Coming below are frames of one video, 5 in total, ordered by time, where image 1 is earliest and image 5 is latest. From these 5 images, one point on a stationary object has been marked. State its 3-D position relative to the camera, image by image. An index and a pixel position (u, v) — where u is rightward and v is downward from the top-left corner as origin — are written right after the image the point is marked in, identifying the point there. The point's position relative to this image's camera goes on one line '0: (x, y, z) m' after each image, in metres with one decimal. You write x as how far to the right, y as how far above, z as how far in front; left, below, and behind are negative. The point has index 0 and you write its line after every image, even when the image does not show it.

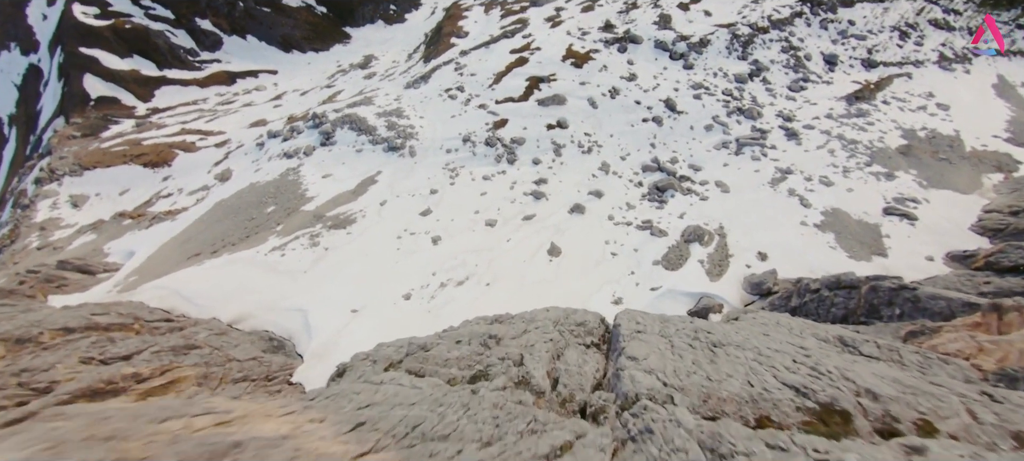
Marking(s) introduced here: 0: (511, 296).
0: (-0.1, -2.4, +14.8) m
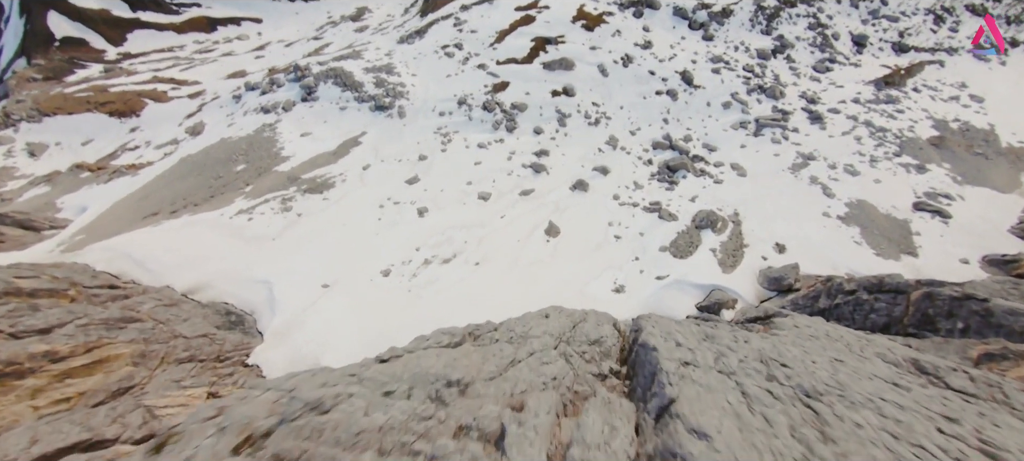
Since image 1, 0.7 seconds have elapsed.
0: (-0.4, -1.6, +13.3) m
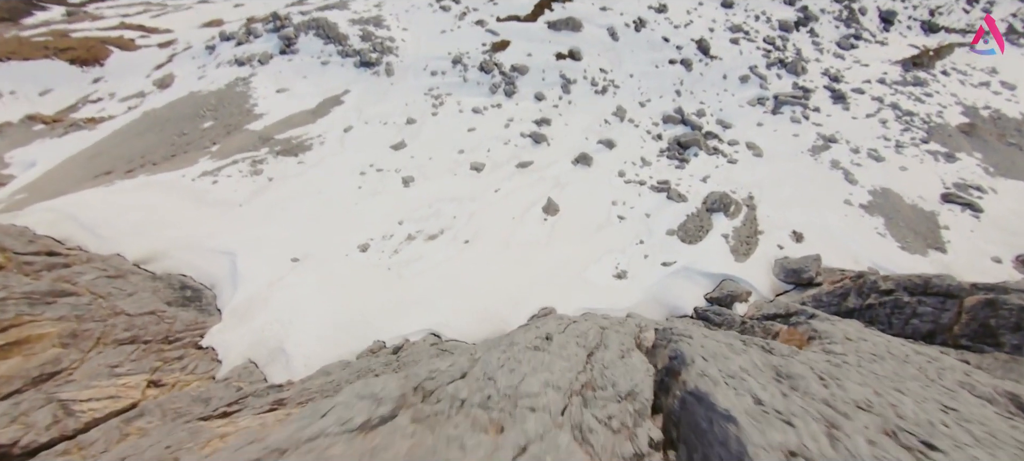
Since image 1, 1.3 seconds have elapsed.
0: (-0.6, -0.8, +12.0) m
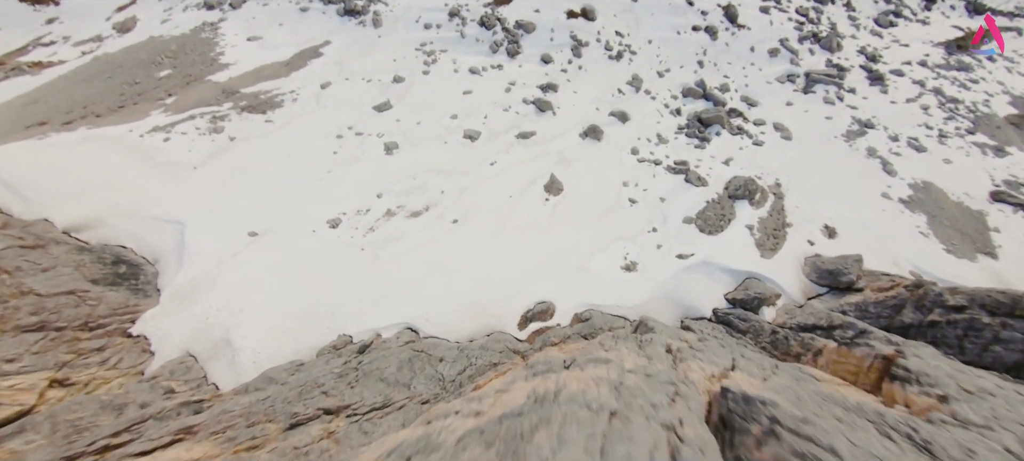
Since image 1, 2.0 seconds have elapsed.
0: (-0.7, -0.3, +10.4) m
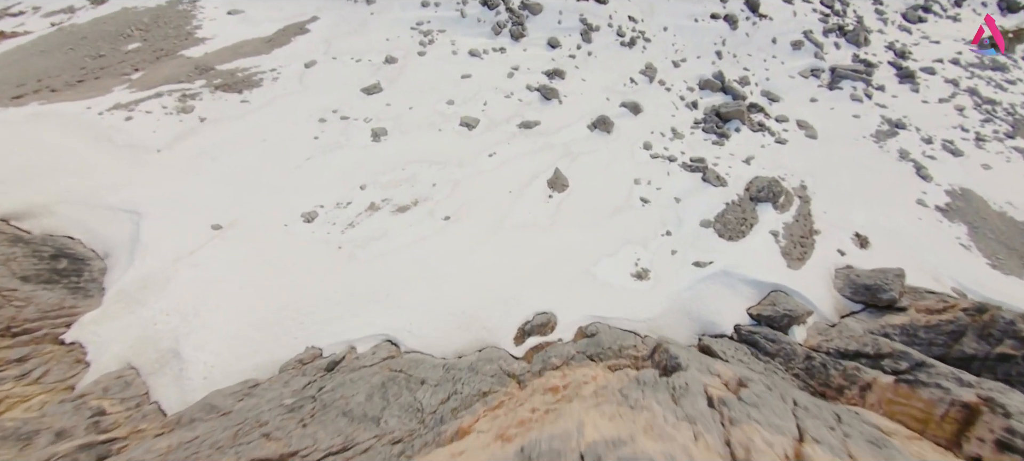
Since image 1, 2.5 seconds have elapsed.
0: (-0.8, -0.3, +9.2) m
